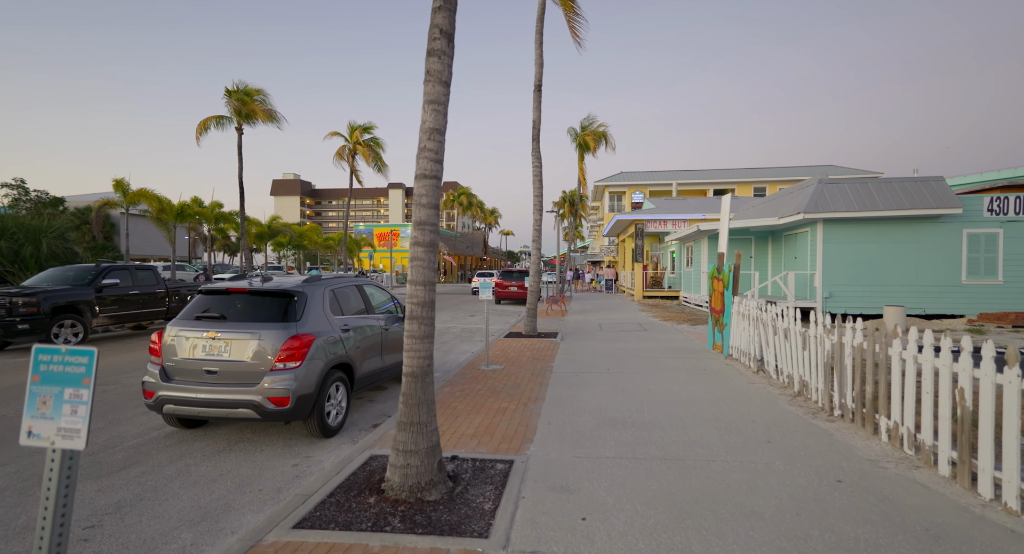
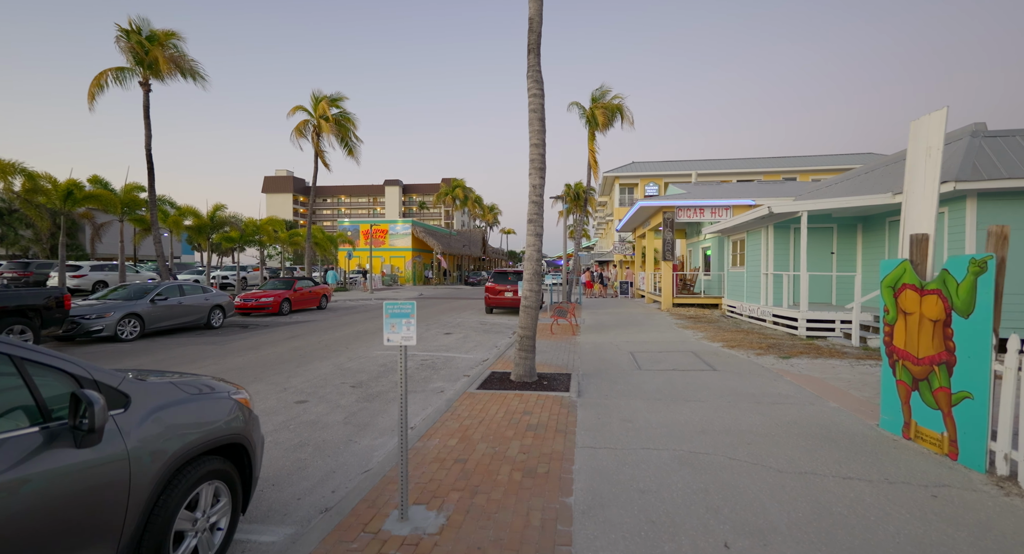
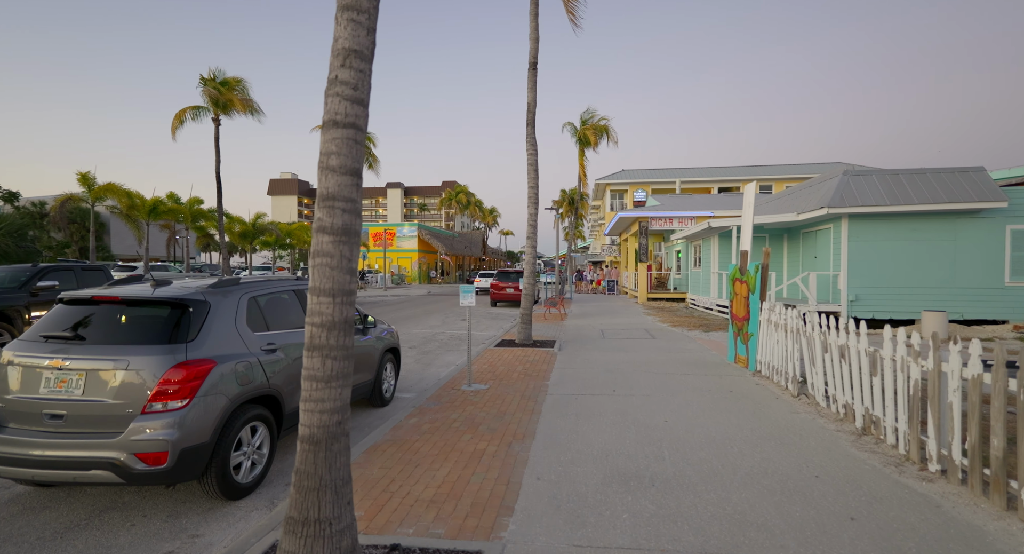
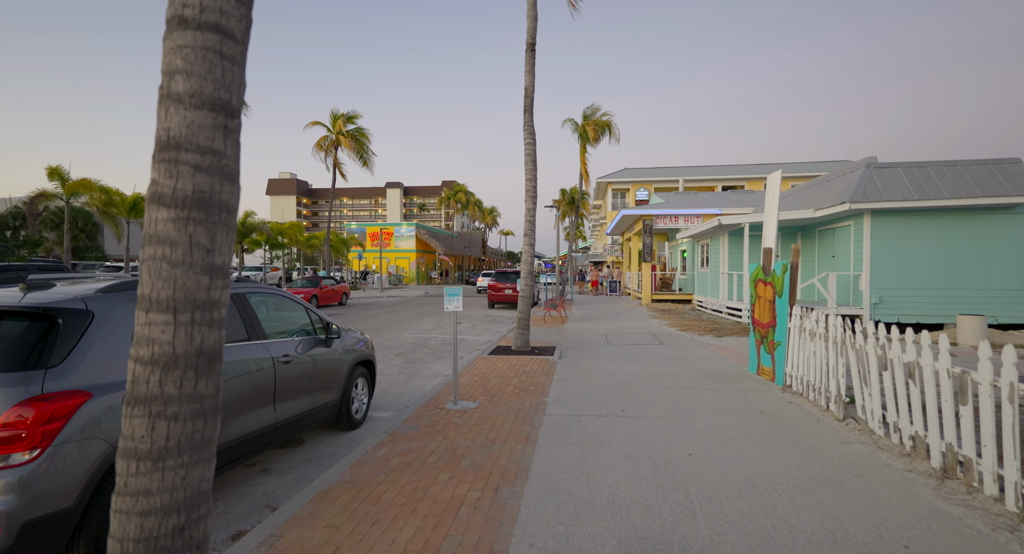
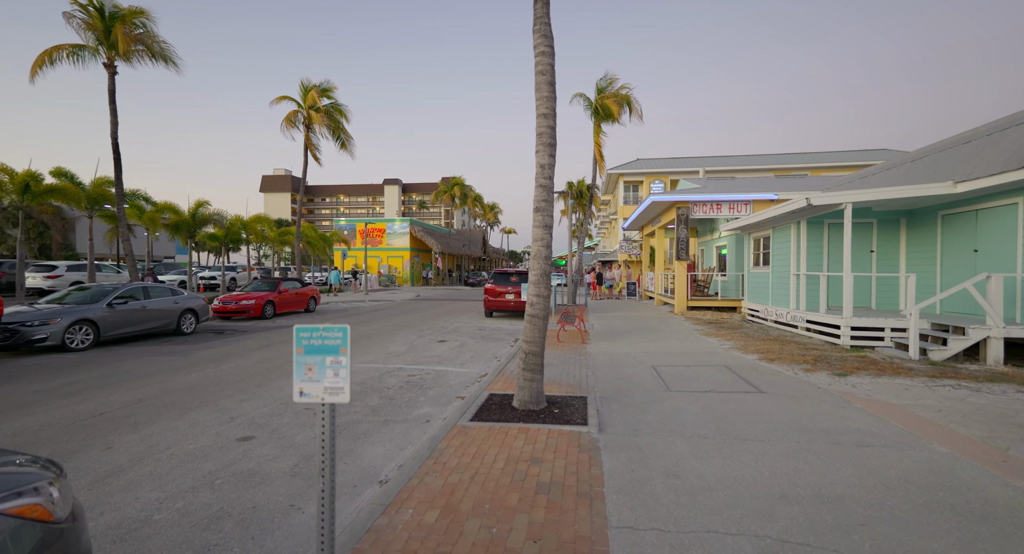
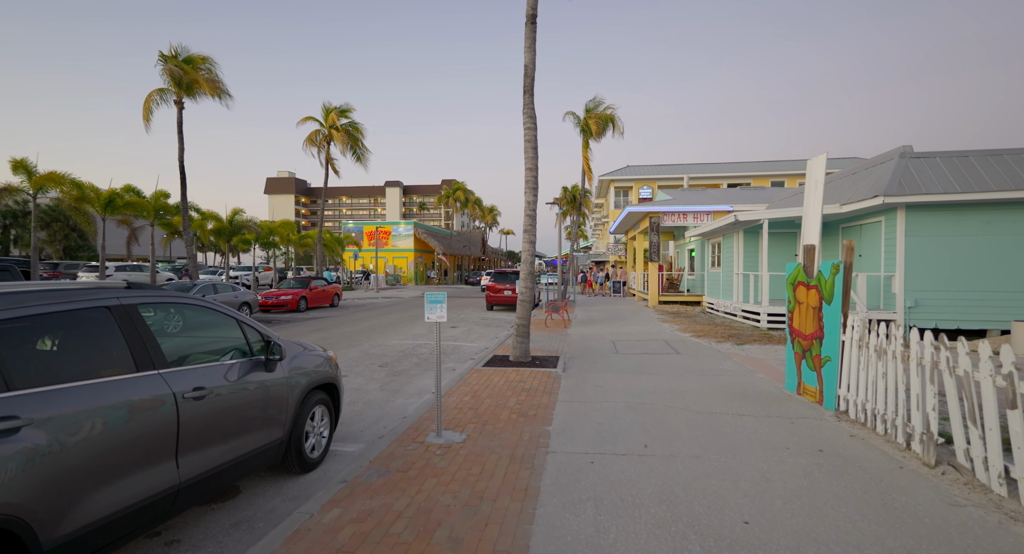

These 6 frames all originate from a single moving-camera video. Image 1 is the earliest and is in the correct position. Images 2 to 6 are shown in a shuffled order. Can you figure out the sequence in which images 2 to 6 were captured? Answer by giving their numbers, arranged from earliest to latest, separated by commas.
3, 4, 6, 2, 5
